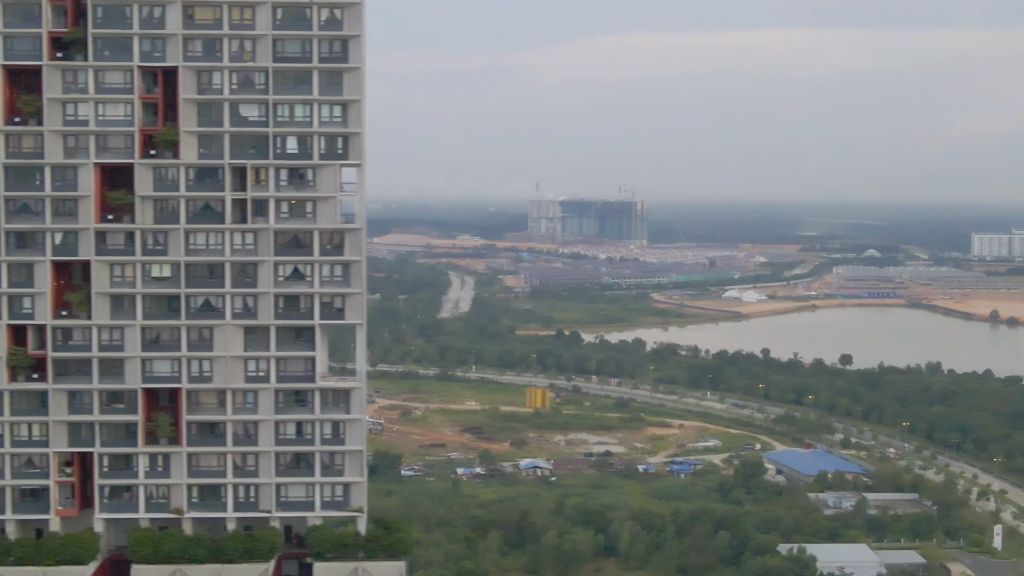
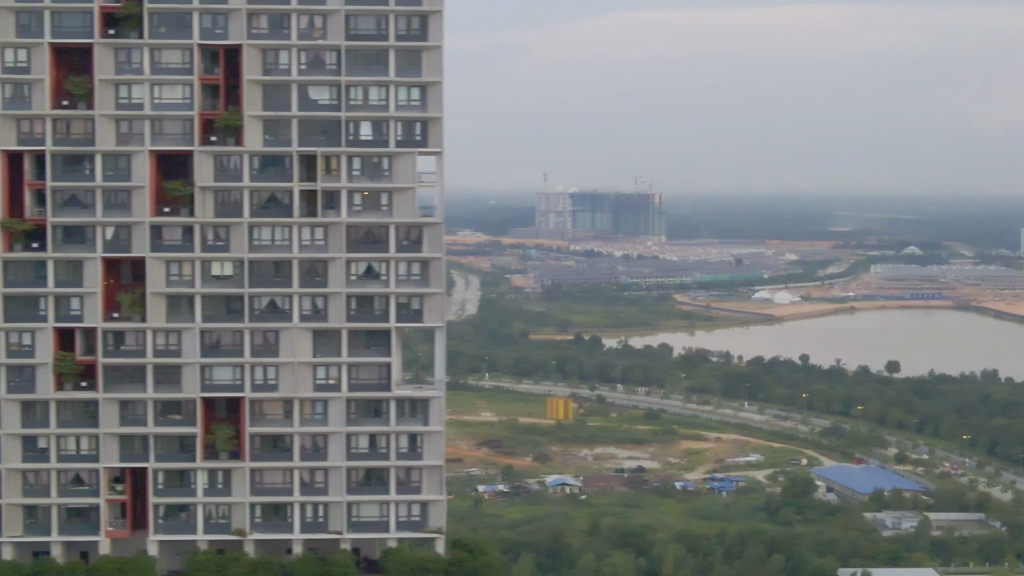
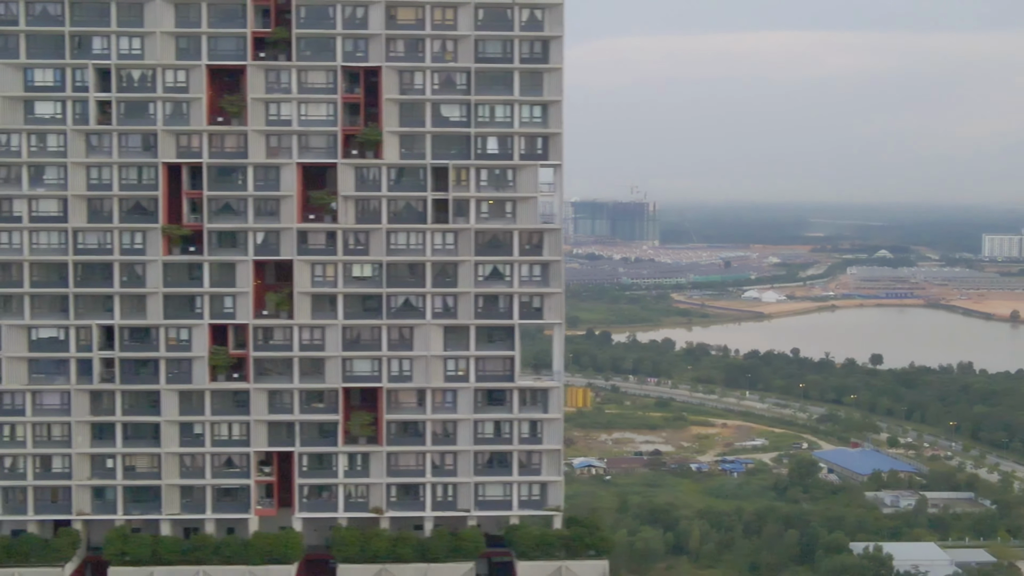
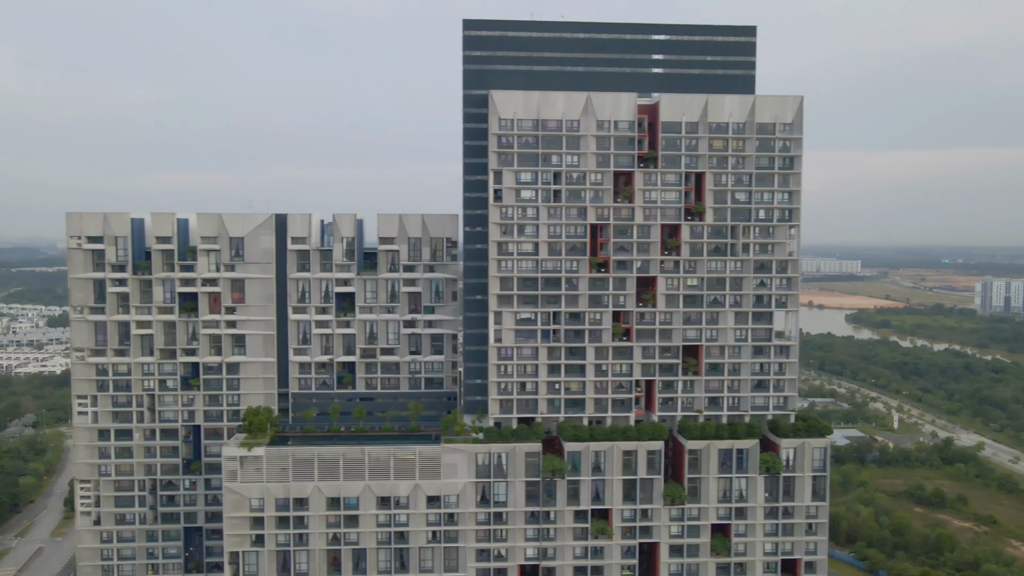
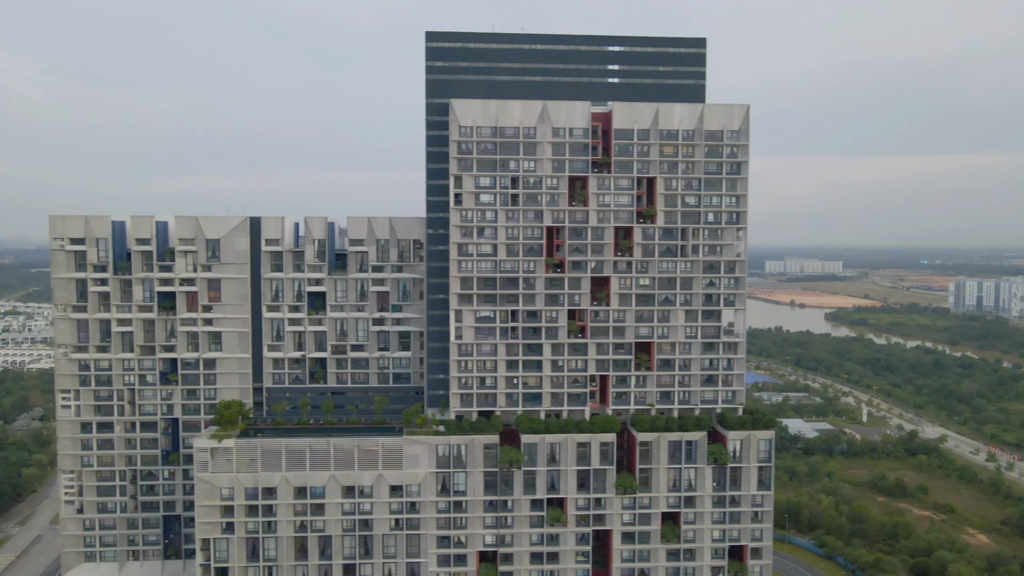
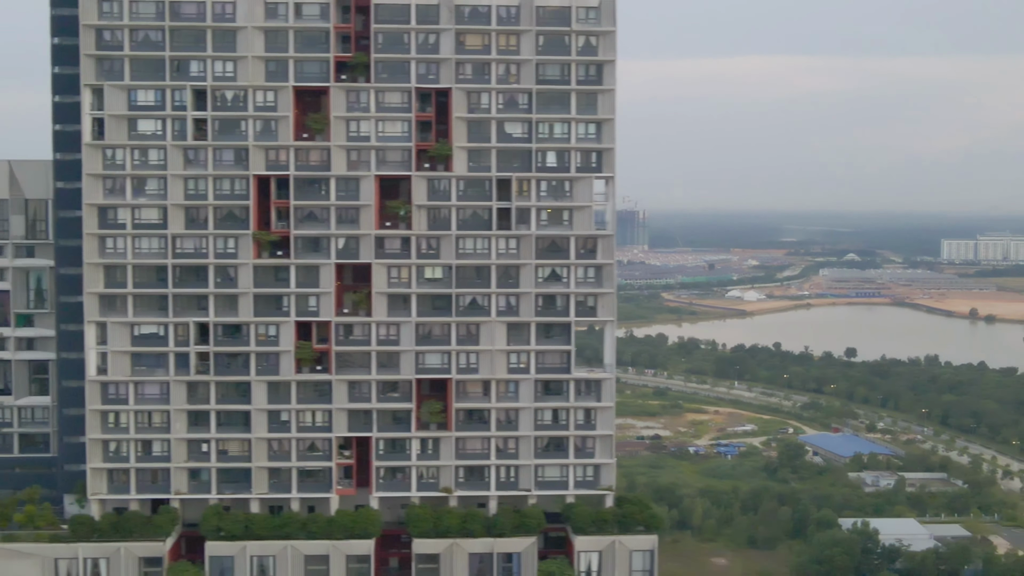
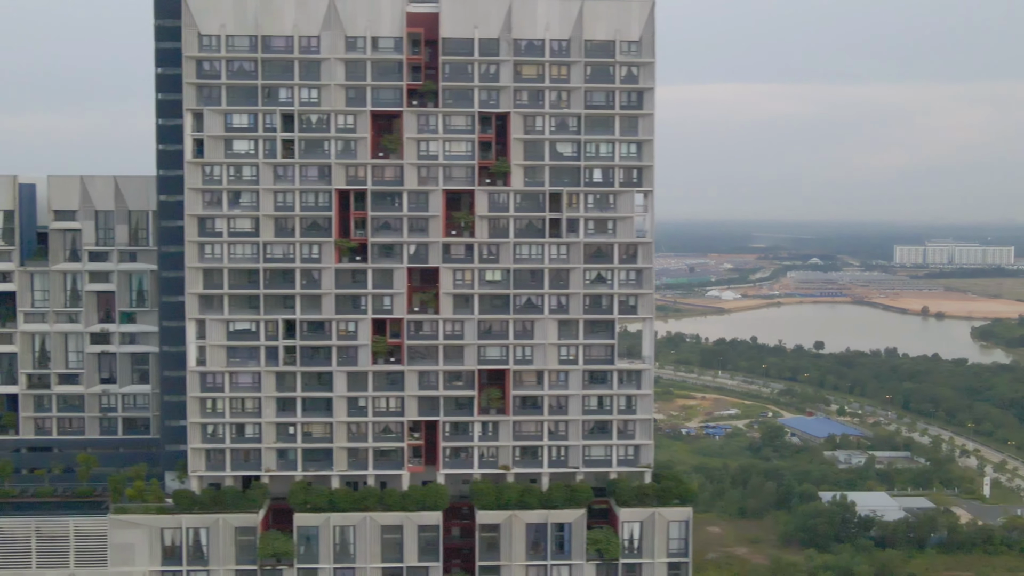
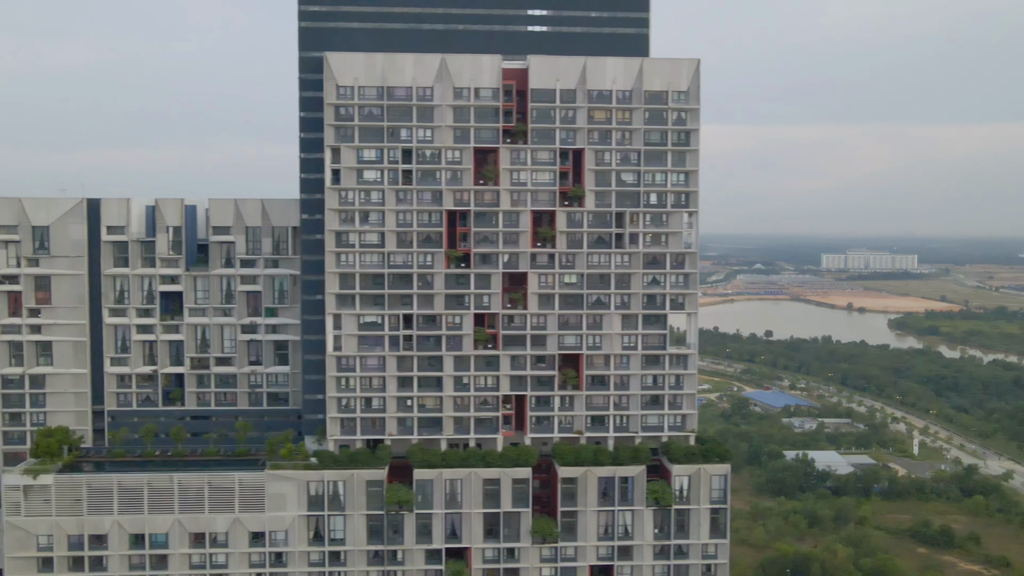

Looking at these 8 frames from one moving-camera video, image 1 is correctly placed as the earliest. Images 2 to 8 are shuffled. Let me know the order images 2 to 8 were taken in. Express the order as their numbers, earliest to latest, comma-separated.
2, 3, 6, 7, 8, 5, 4
